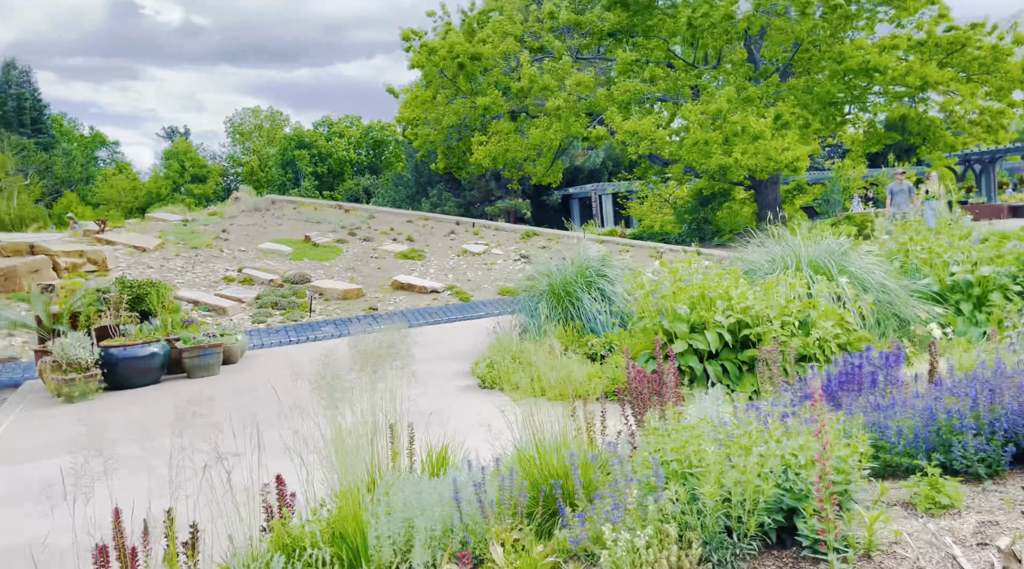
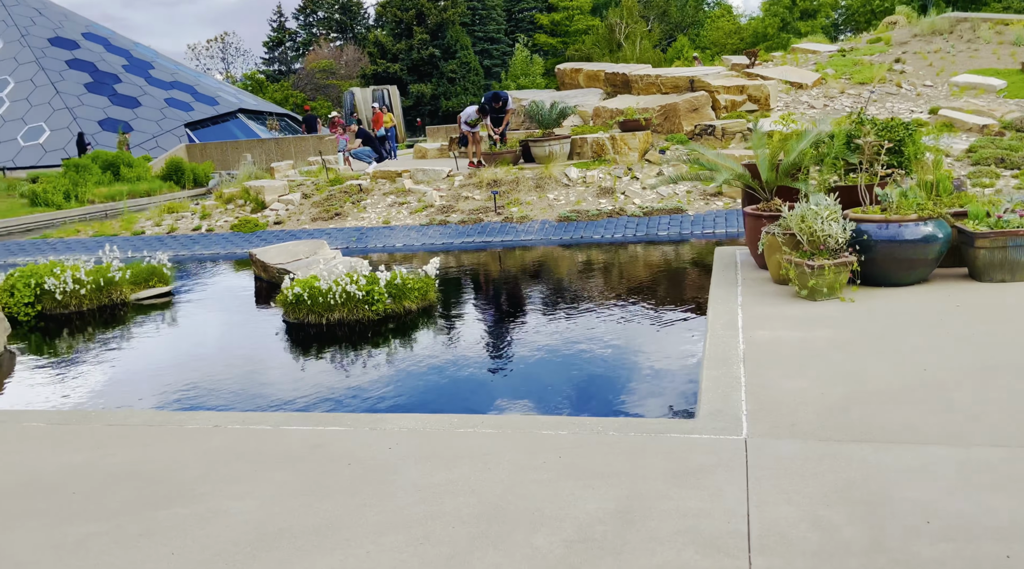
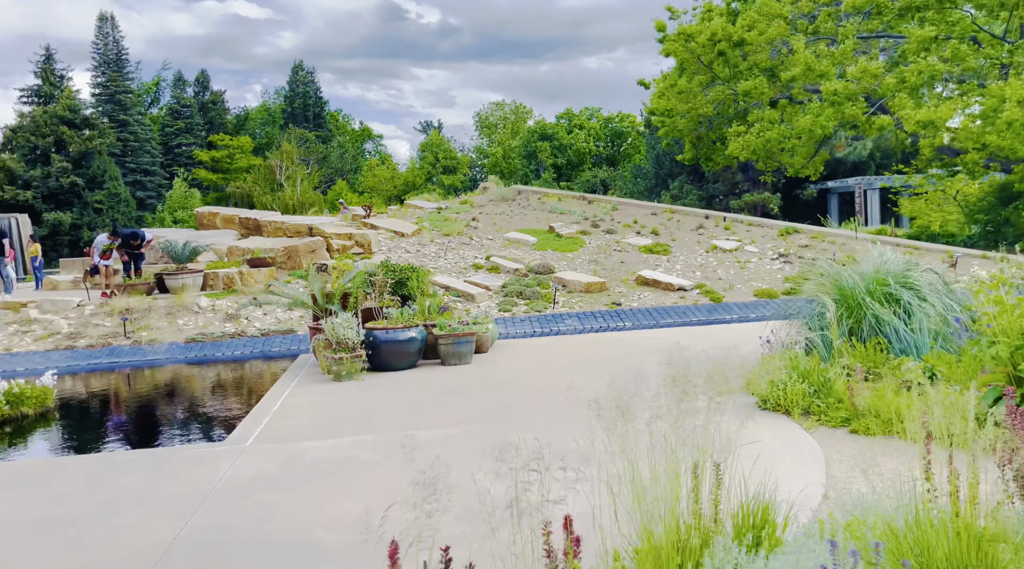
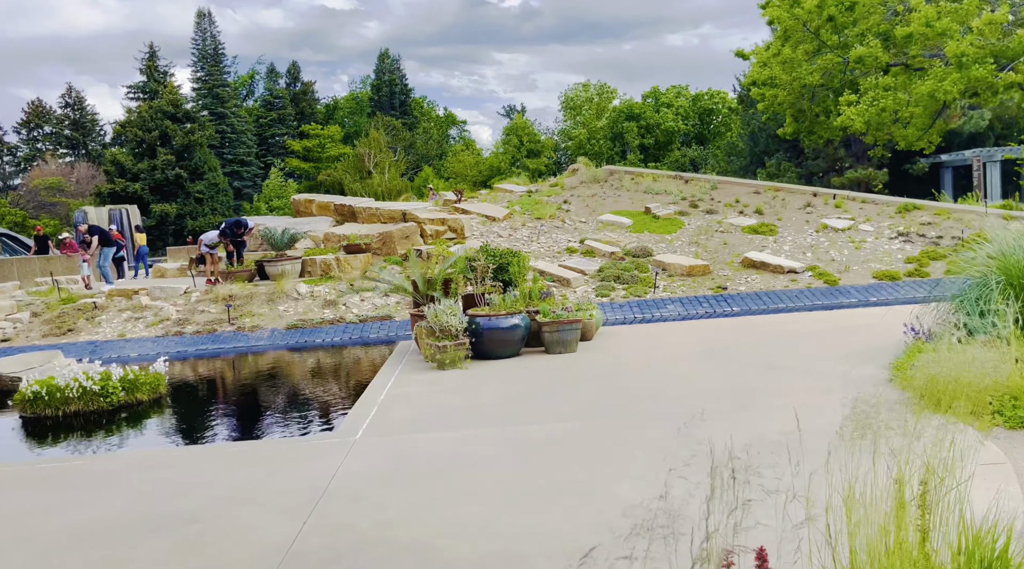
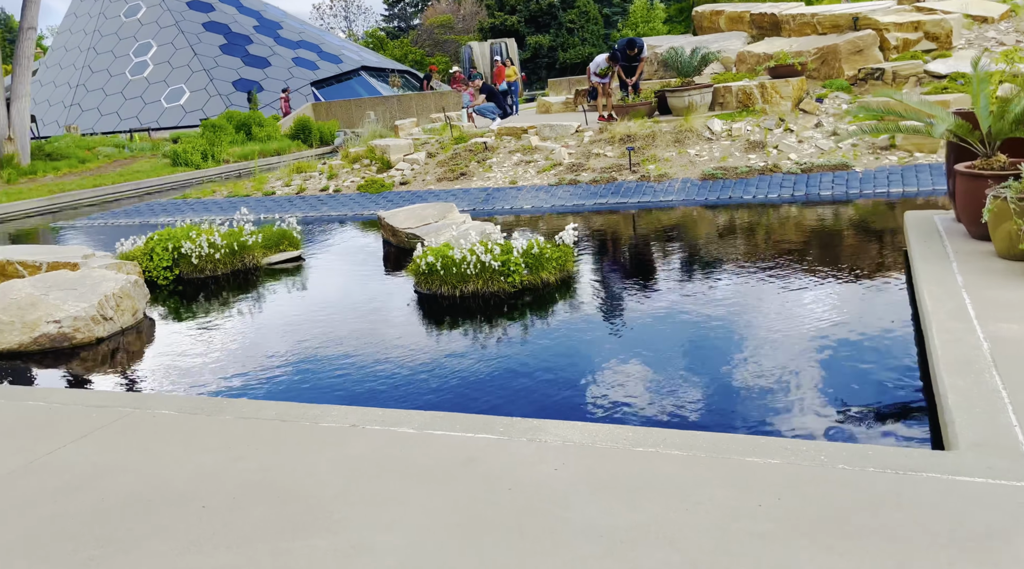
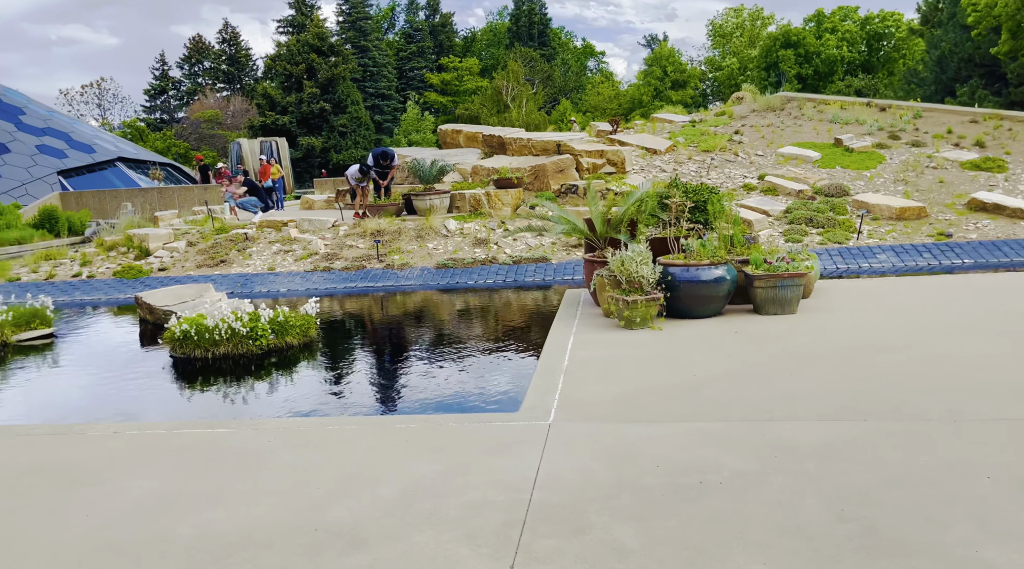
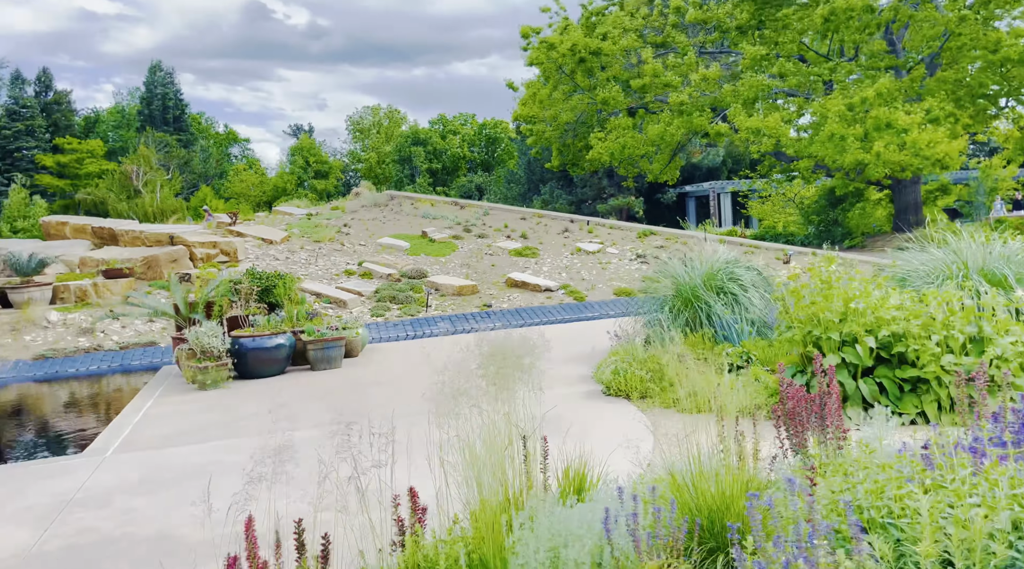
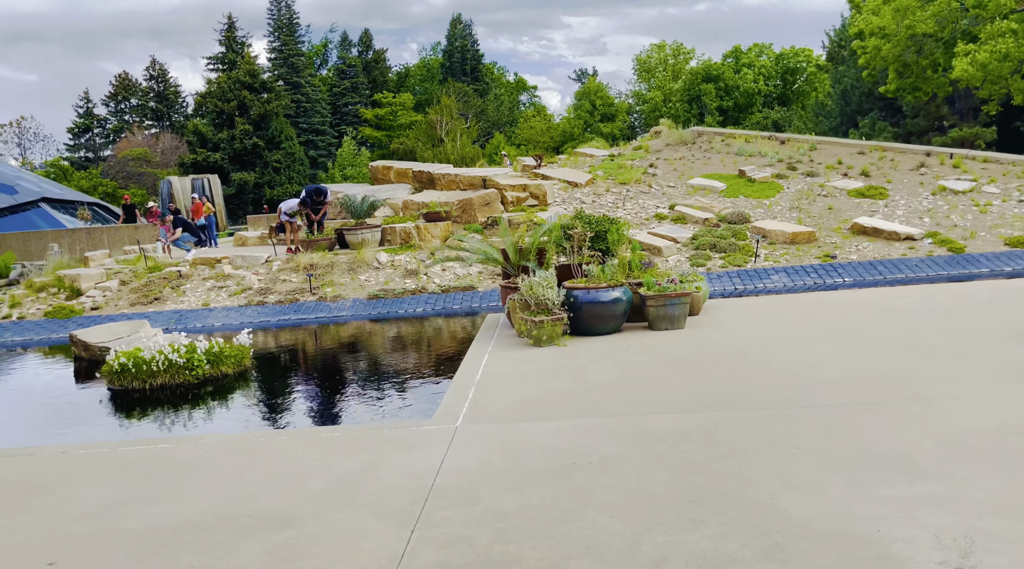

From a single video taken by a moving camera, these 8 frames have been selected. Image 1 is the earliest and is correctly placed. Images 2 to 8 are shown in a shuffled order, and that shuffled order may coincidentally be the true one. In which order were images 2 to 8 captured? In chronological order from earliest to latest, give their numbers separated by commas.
7, 3, 4, 8, 6, 2, 5
